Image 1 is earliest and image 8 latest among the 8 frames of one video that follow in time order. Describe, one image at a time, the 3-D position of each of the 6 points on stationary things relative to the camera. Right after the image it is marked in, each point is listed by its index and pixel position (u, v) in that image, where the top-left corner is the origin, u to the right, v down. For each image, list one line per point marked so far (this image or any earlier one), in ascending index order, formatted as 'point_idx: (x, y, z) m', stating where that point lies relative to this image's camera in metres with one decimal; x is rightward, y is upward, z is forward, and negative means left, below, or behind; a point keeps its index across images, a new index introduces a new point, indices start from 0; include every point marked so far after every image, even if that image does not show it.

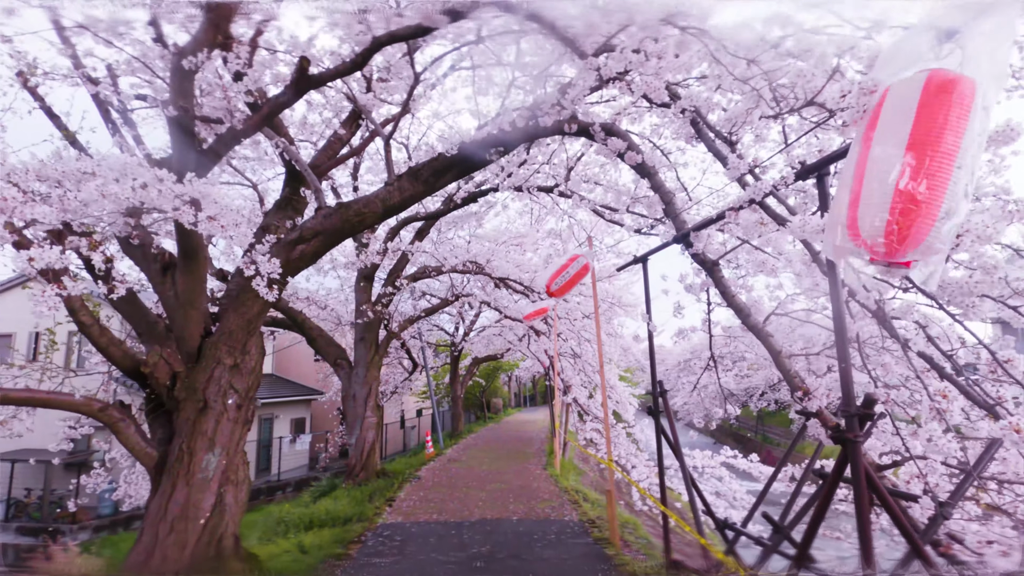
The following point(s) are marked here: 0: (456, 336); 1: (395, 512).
0: (-1.7, -1.5, +16.3) m
1: (-1.3, -2.5, +6.0) m
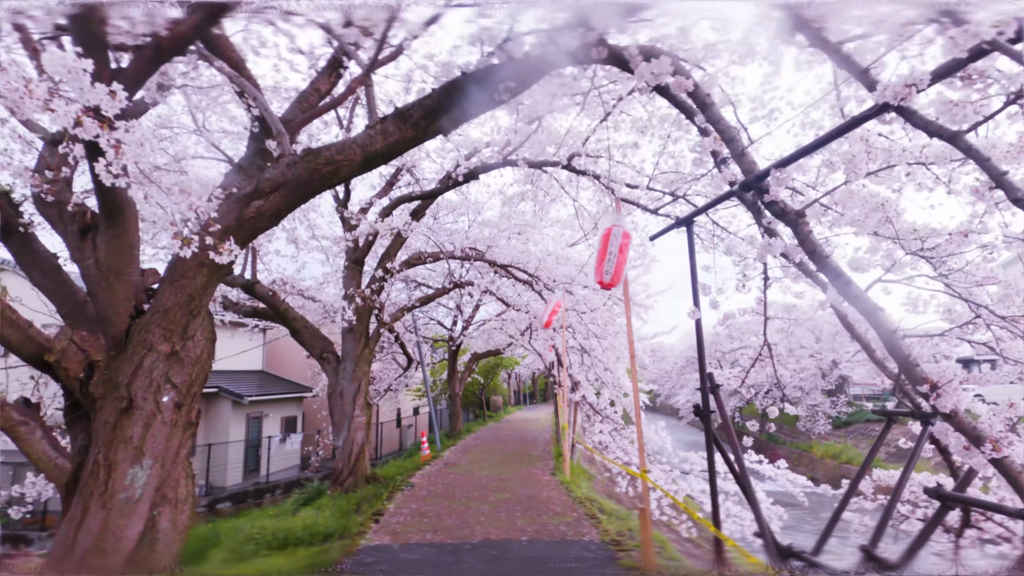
0: (-1.7, -1.2, +15.4) m
1: (-1.2, -2.3, +5.1) m
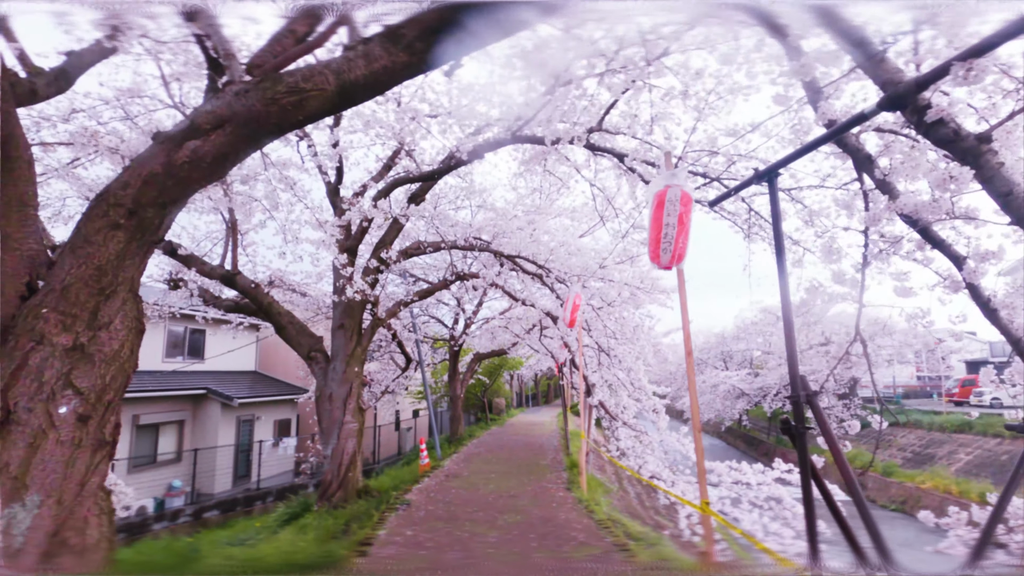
0: (-1.5, -1.1, +14.5) m
1: (-1.1, -2.2, +4.2) m
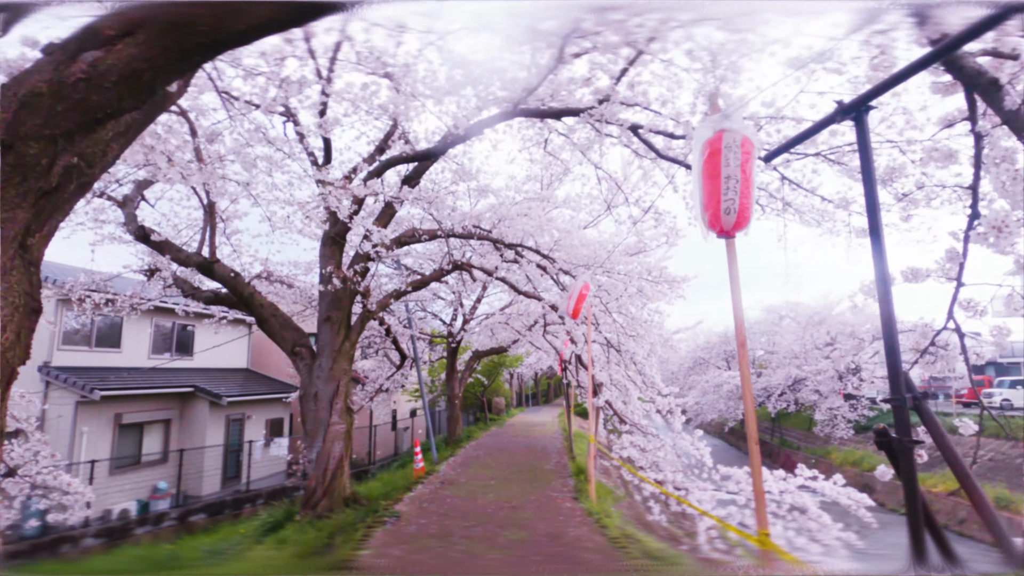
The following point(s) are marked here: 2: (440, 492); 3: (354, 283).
0: (-1.5, -1.0, +13.8) m
1: (-1.1, -2.0, +3.6) m
2: (-0.9, -2.6, +6.8) m
3: (-2.2, +0.1, +7.4) m
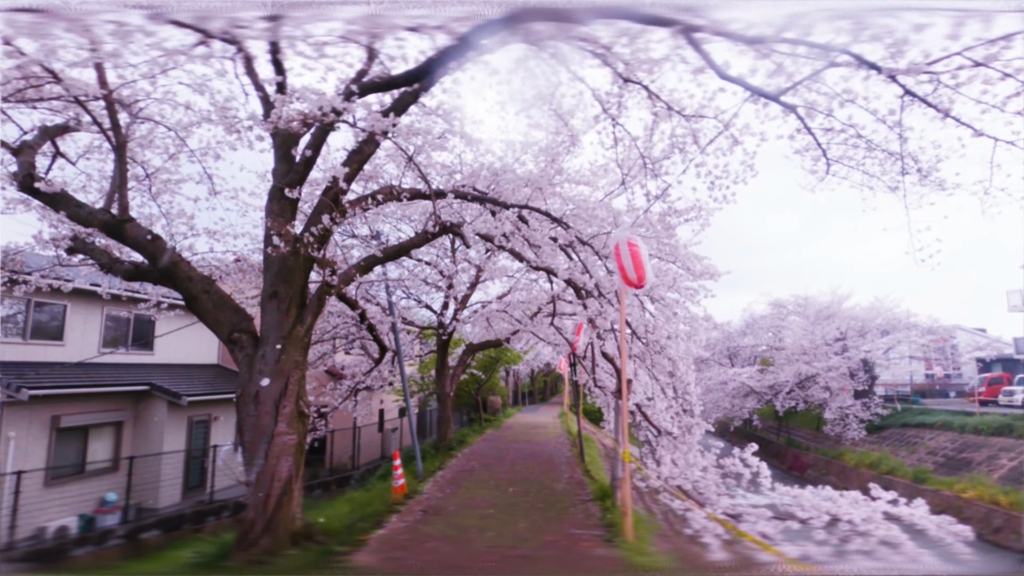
0: (-1.5, -0.6, +12.1) m
1: (-1.0, -1.7, +1.8) m
2: (-0.9, -2.2, +5.0) m
3: (-2.1, +0.4, +5.7) m
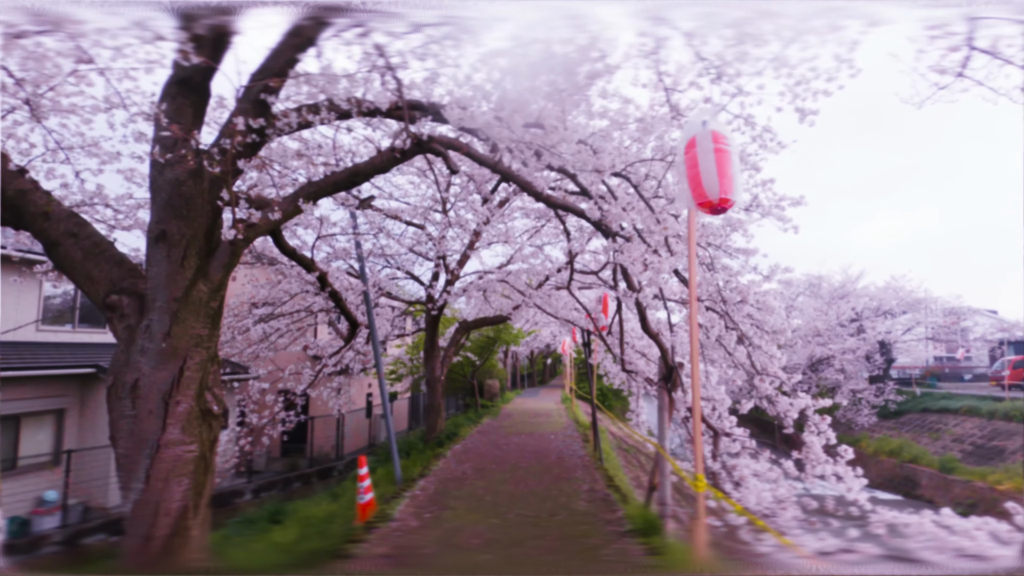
0: (-1.5, 0.0, +10.3) m
1: (-0.9, -1.4, +0.1) m
2: (-0.8, -1.8, +3.3) m
3: (-2.1, +0.8, +3.8) m
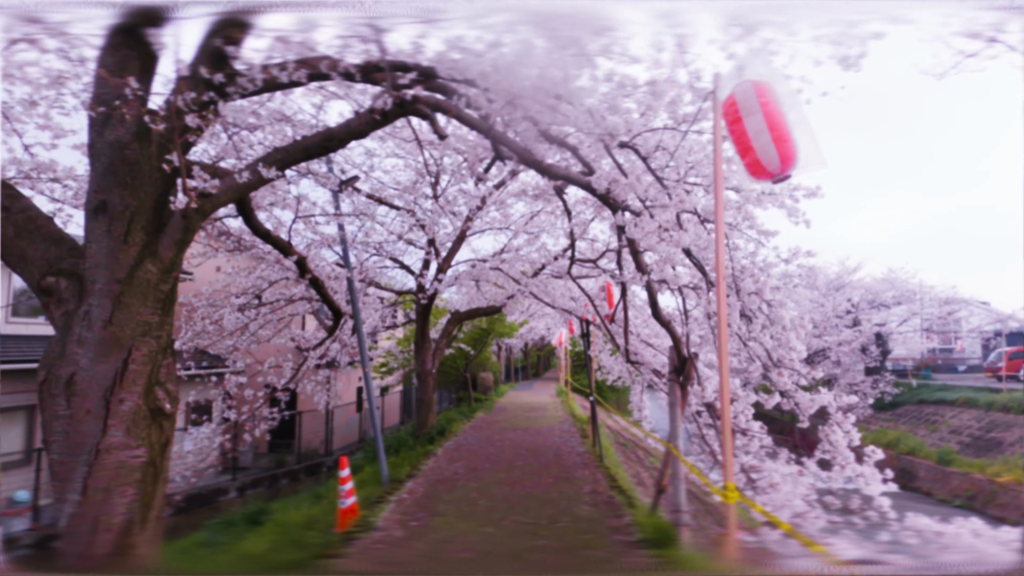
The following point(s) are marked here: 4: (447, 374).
0: (-1.6, +0.2, +9.8) m
1: (-0.9, -1.3, -0.4) m
2: (-0.8, -1.7, +2.9) m
3: (-2.1, +1.0, +3.3) m
4: (-2.1, -2.8, +17.5) m
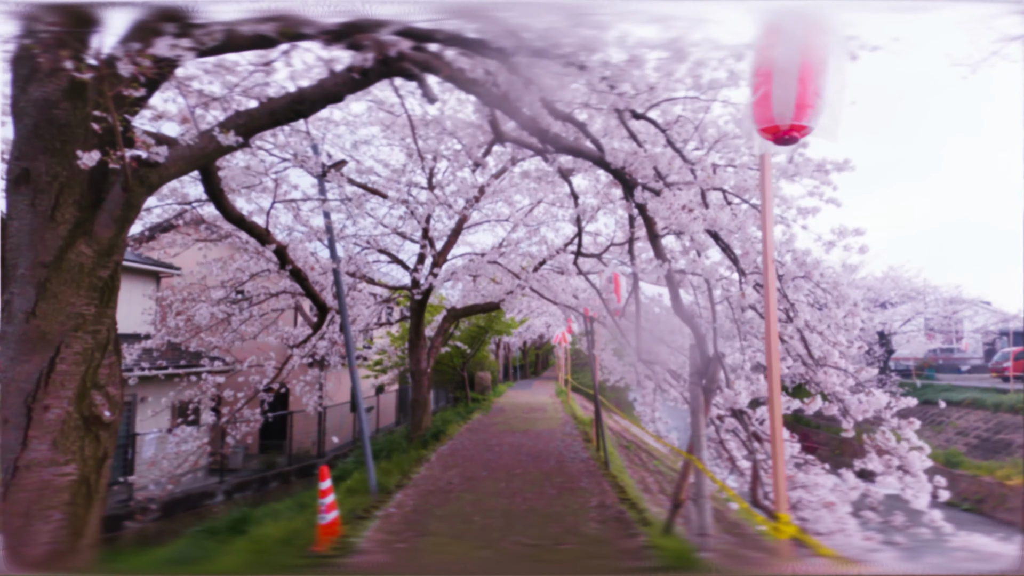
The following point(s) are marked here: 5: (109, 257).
0: (-1.6, +0.3, +9.3) m
1: (-0.9, -1.3, -0.9) m
2: (-0.8, -1.6, +2.4) m
3: (-2.1, +1.0, +2.8) m
4: (-2.1, -2.7, +17.0) m
5: (-2.1, +0.2, +2.9) m
